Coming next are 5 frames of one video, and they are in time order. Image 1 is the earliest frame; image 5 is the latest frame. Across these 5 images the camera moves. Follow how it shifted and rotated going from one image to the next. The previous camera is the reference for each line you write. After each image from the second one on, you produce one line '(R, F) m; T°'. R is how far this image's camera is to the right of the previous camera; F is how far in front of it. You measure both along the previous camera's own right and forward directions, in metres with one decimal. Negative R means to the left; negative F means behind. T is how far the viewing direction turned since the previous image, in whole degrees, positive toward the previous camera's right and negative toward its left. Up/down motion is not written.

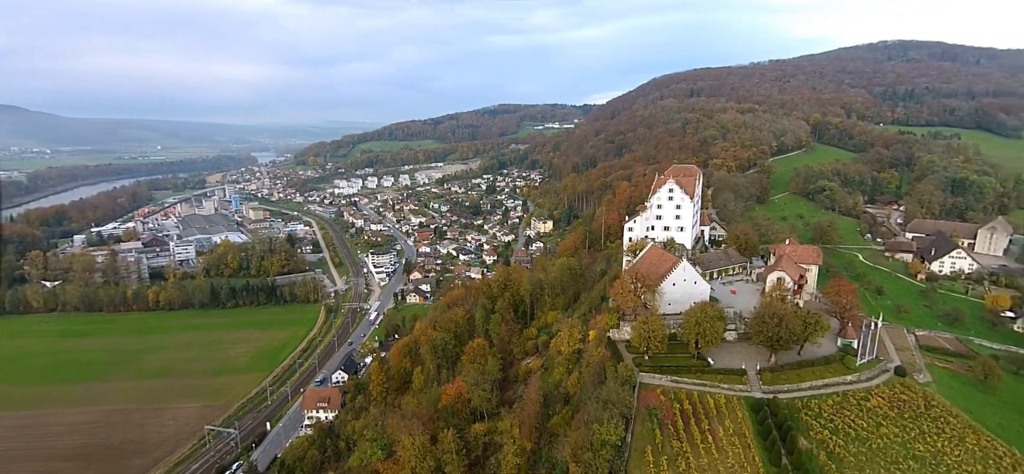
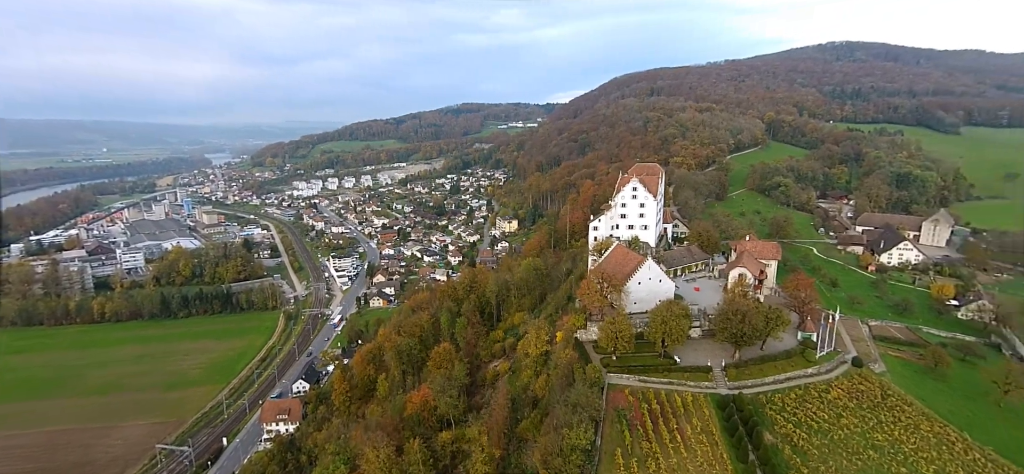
(+0.3, +0.8) m; +4°
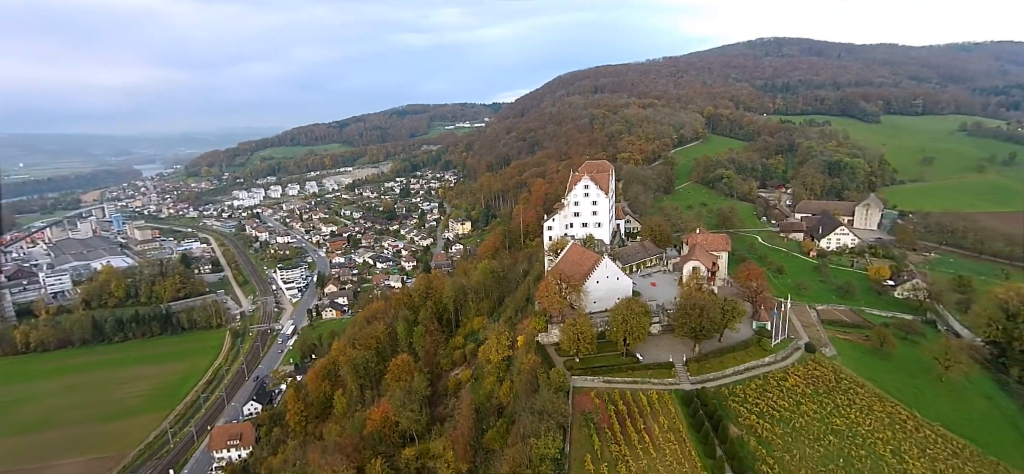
(+0.2, +0.9) m; +6°
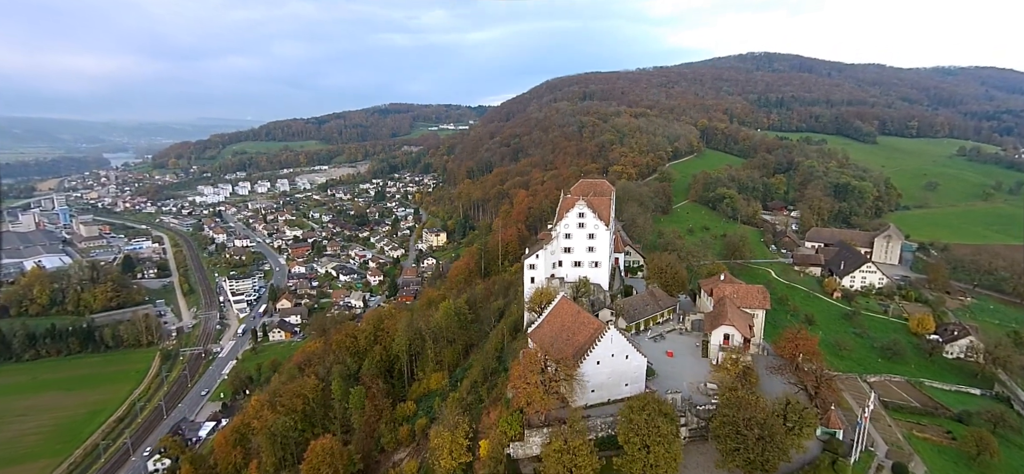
(+0.6, +7.3) m; +2°
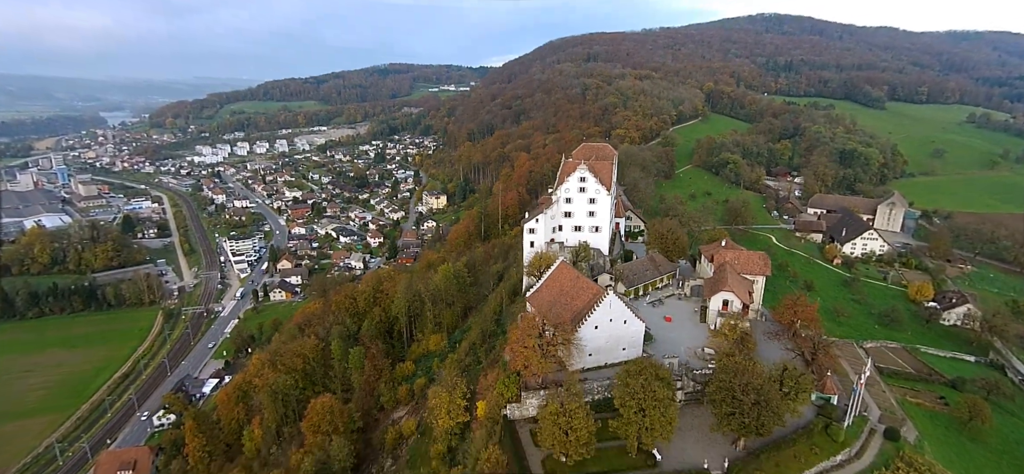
(+0.1, +0.4) m; 0°
